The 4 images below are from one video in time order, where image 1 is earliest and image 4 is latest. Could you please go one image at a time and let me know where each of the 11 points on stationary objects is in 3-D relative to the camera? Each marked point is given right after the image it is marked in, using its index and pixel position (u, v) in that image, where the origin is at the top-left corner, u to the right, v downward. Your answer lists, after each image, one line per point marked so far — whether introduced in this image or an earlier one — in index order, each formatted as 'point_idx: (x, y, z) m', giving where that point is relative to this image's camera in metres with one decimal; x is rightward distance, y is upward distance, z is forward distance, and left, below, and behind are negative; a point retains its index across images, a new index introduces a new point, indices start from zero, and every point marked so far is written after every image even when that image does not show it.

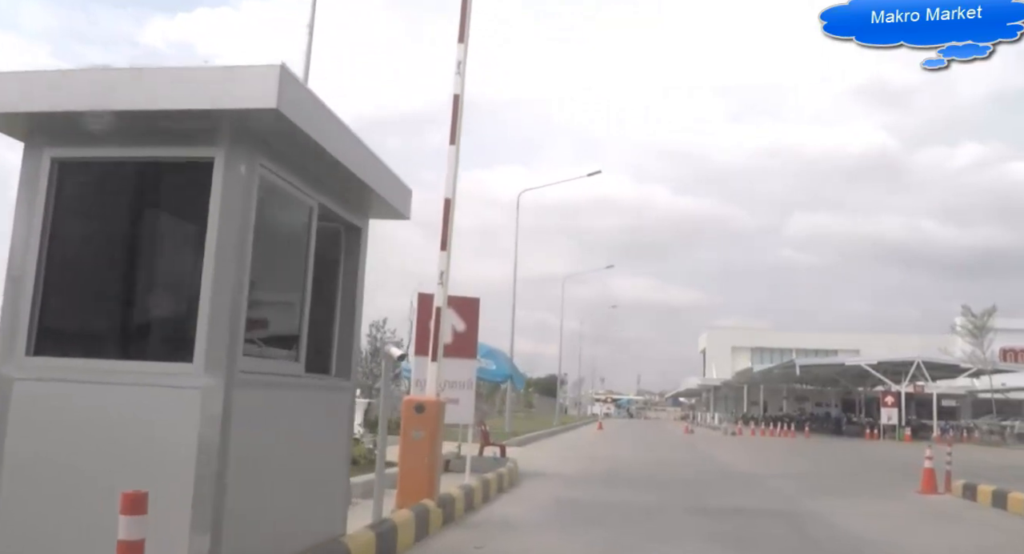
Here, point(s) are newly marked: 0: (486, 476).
0: (-0.4, -2.9, +13.1) m
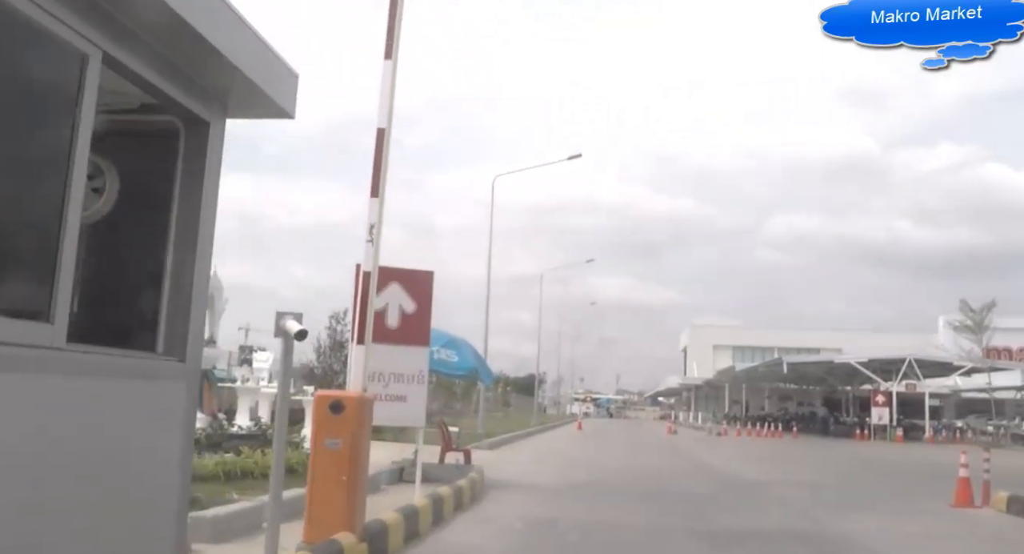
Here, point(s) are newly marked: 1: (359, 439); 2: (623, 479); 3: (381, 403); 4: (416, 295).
0: (-0.9, -2.5, +10.7) m
1: (-1.1, -1.1, +6.4) m
2: (+2.2, -4.0, +17.8) m
3: (-1.4, -1.3, +9.7) m
4: (-1.1, -0.2, +9.9) m
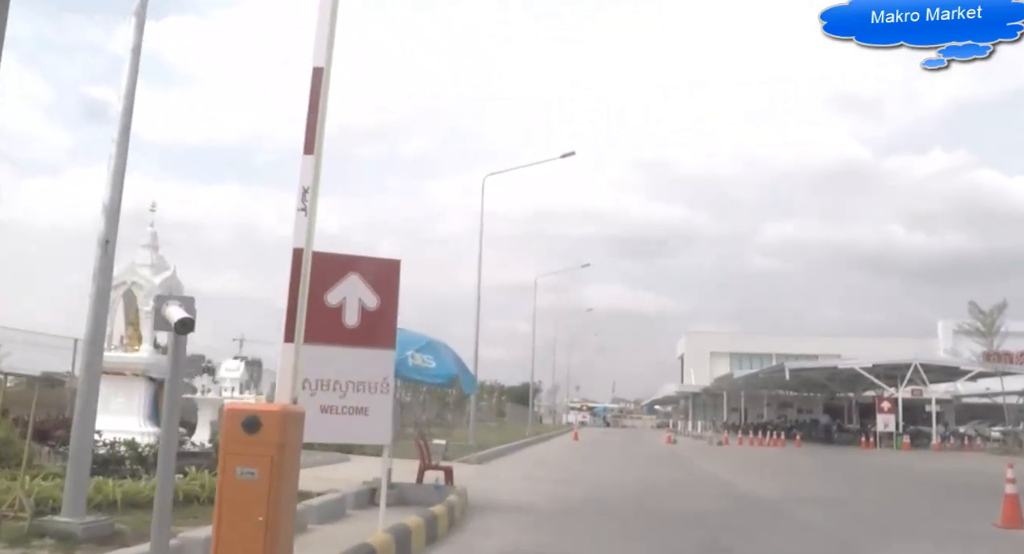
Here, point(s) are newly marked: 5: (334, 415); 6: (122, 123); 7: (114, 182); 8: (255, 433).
0: (-1.0, -2.4, +9.1) m
1: (-1.2, -1.0, +4.9) m
2: (+2.0, -3.9, +16.2) m
3: (-1.6, -1.3, +8.1) m
4: (-1.2, -0.1, +8.4) m
5: (-1.6, -1.2, +8.1) m
6: (-3.7, +1.4, +8.5) m
7: (-3.7, +0.9, +8.4) m
8: (-1.4, -0.8, +4.9) m
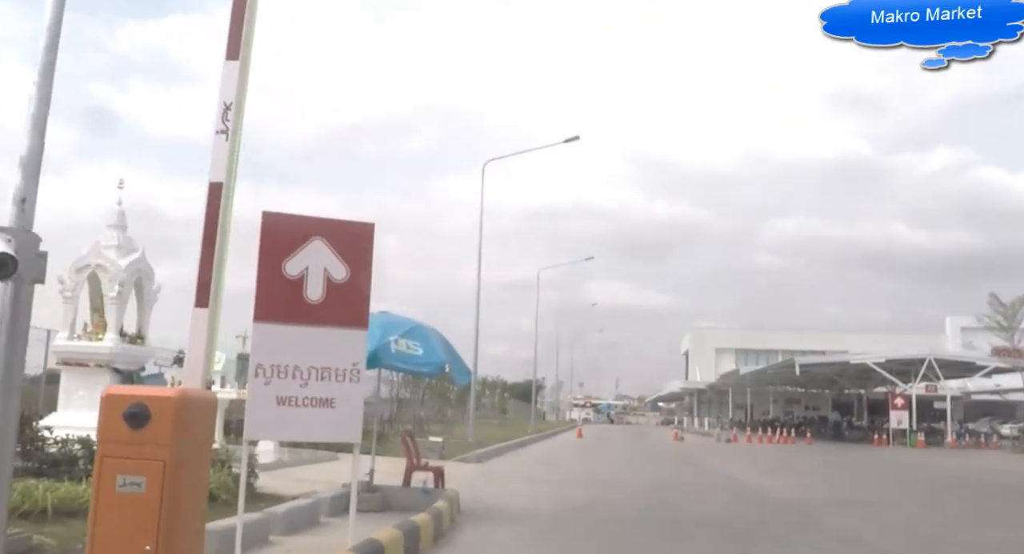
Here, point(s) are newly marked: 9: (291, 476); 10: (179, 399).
0: (-1.1, -2.2, +7.8) m
1: (-1.3, -0.8, +3.6) m
2: (+2.0, -3.6, +14.9) m
3: (-1.6, -1.0, +6.8) m
4: (-1.3, +0.2, +7.1) m
5: (-1.6, -1.0, +6.8) m
6: (-3.7, +1.7, +7.2) m
7: (-3.7, +1.1, +7.1) m
8: (-1.4, -0.6, +3.5) m
9: (-3.2, -2.8, +13.0) m
10: (-1.3, -0.5, +3.6) m
